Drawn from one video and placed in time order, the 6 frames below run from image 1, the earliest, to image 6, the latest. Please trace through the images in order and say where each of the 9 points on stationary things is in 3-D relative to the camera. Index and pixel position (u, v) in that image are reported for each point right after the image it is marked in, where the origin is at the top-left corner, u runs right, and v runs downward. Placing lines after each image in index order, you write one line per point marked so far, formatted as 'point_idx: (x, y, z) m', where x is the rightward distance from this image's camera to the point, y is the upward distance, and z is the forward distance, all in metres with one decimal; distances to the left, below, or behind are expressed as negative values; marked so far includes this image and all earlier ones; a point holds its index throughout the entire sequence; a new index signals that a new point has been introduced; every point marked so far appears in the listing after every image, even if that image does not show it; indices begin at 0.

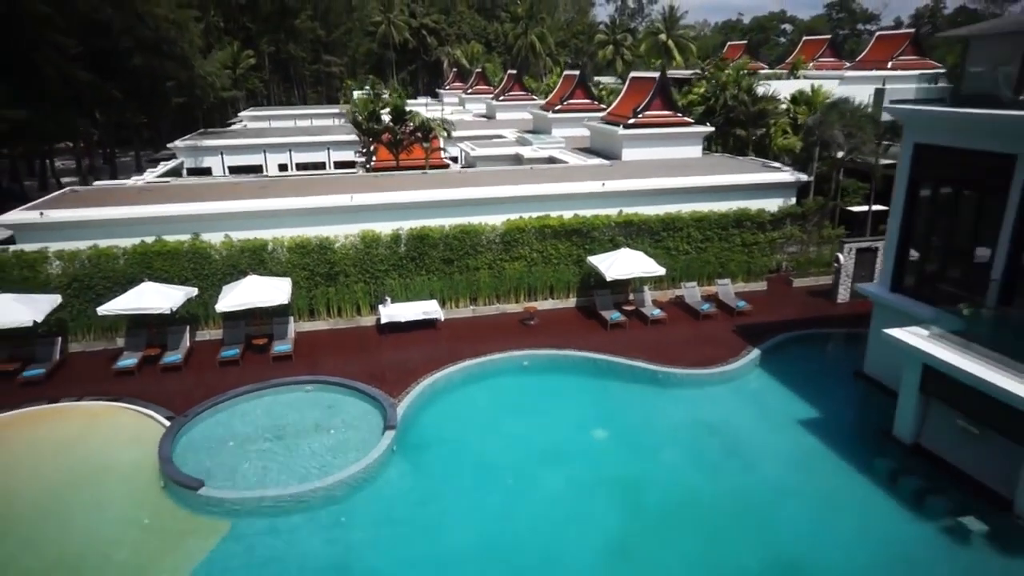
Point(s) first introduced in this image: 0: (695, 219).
0: (+5.4, +2.0, +18.9) m
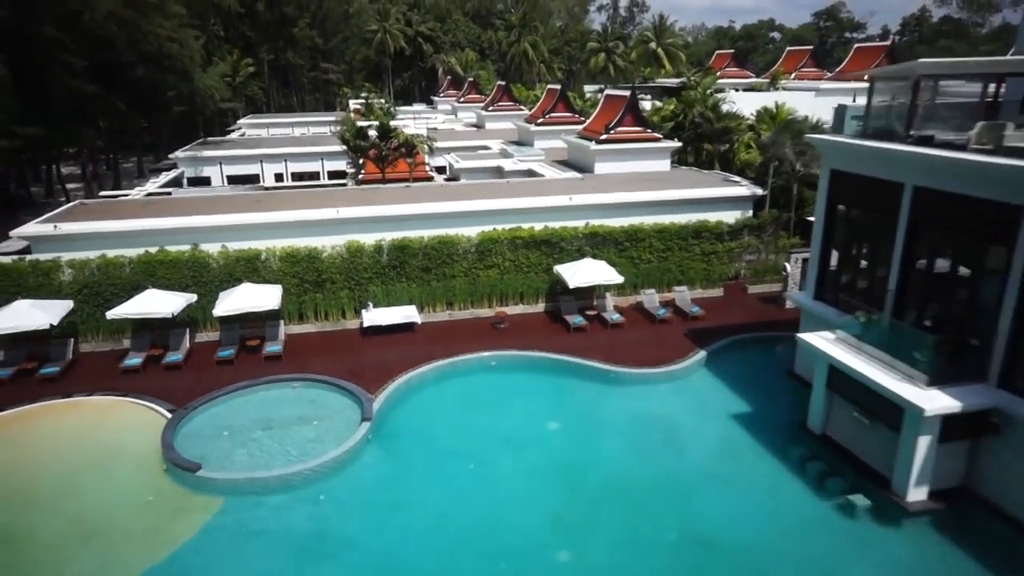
0: (+4.6, +1.8, +20.5) m
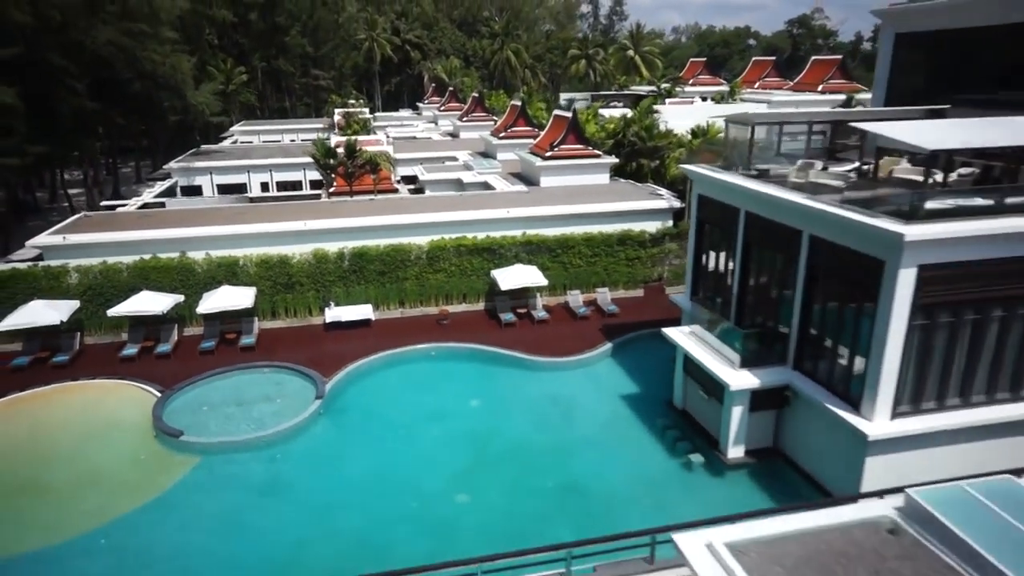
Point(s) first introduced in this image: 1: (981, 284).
0: (+2.7, +1.8, +23.7) m
1: (+8.3, +0.1, +11.4) m
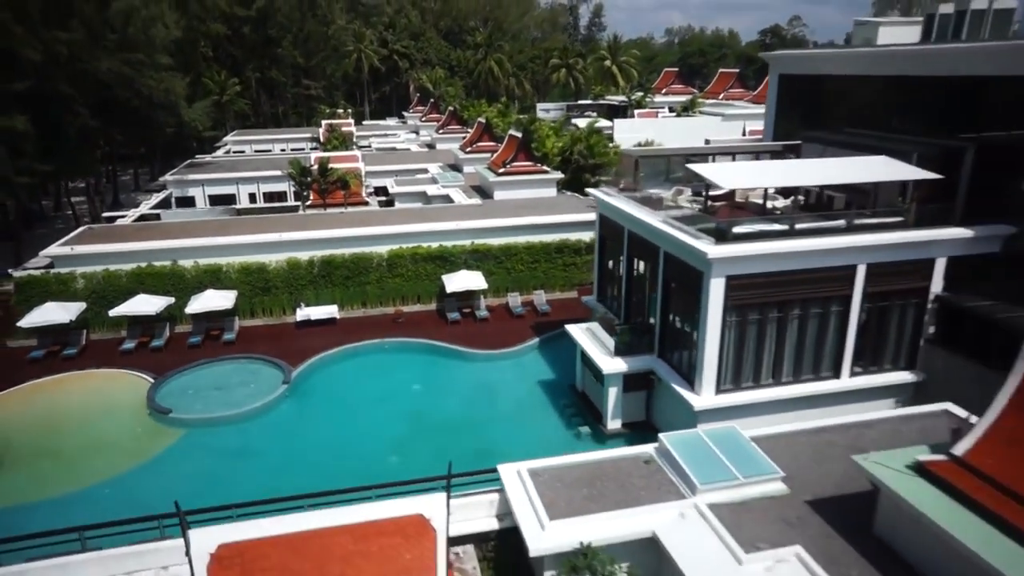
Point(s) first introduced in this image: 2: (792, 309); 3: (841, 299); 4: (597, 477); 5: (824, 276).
0: (+0.5, +1.7, +27.2) m
1: (+6.2, 0.0, +14.9) m
2: (+6.6, -0.5, +15.1) m
3: (+7.8, -0.3, +15.3) m
4: (+1.4, -3.1, +10.7) m
5: (+7.3, +0.3, +15.0) m
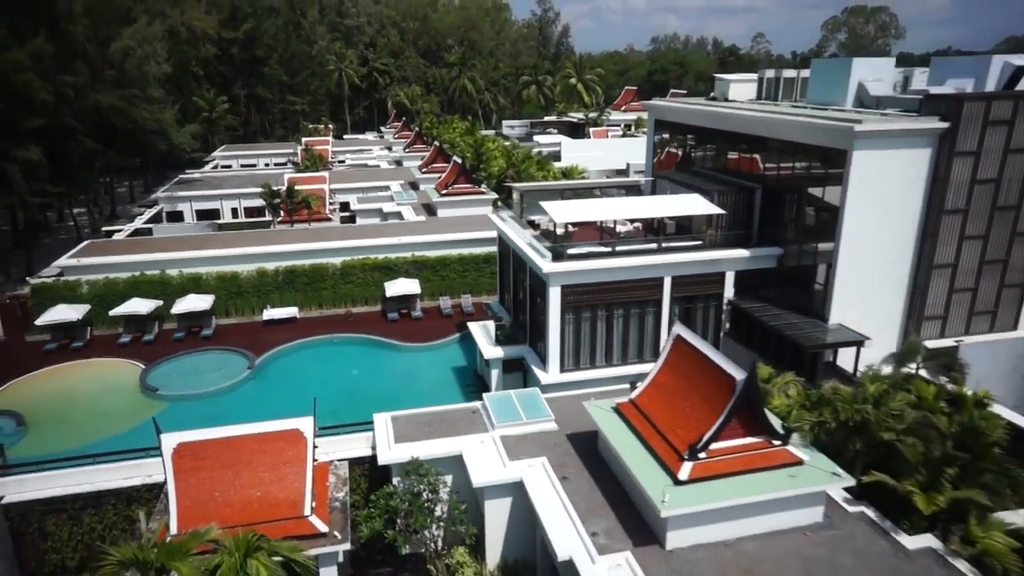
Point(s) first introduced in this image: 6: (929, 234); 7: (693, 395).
0: (-2.8, +1.4, +32.6) m
1: (+2.9, -0.2, +20.4) m
2: (+3.3, -0.7, +20.6) m
3: (+4.6, -0.5, +20.8) m
4: (-1.9, -3.3, +16.1) m
5: (+4.0, +0.1, +20.5) m
6: (+11.8, +1.5, +18.5) m
7: (+3.5, -2.1, +12.6) m
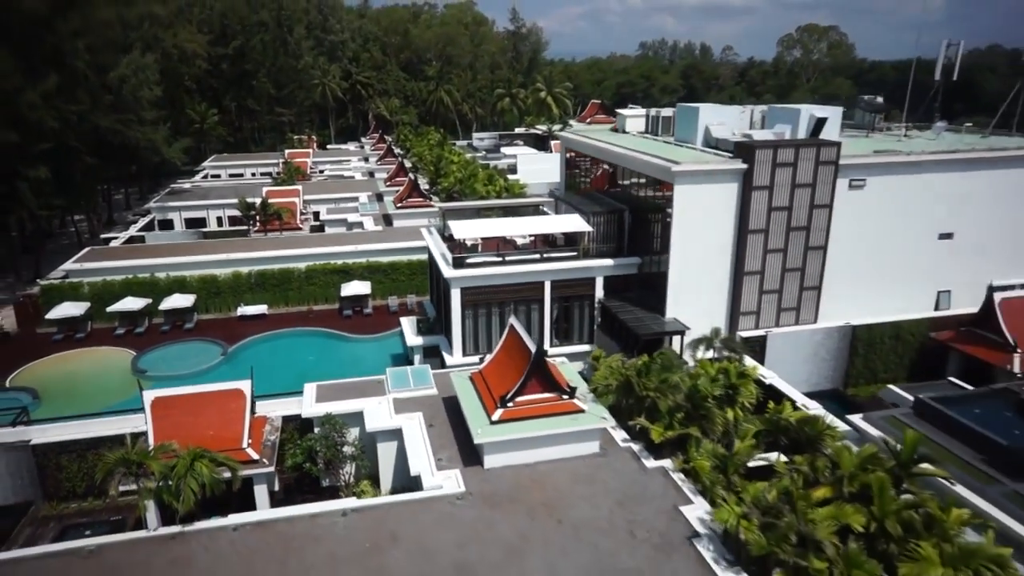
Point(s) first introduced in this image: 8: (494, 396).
0: (-6.3, +1.4, +38.1) m
1: (-0.6, -0.3, +25.9) m
2: (-0.2, -0.8, +26.1) m
3: (+1.1, -0.5, +26.3) m
4: (-5.3, -3.3, +21.6) m
5: (+0.5, 0.0, +26.0) m
6: (+8.4, +1.4, +24.1) m
7: (0.0, -2.1, +18.2) m
8: (-0.5, -3.0, +18.0) m
